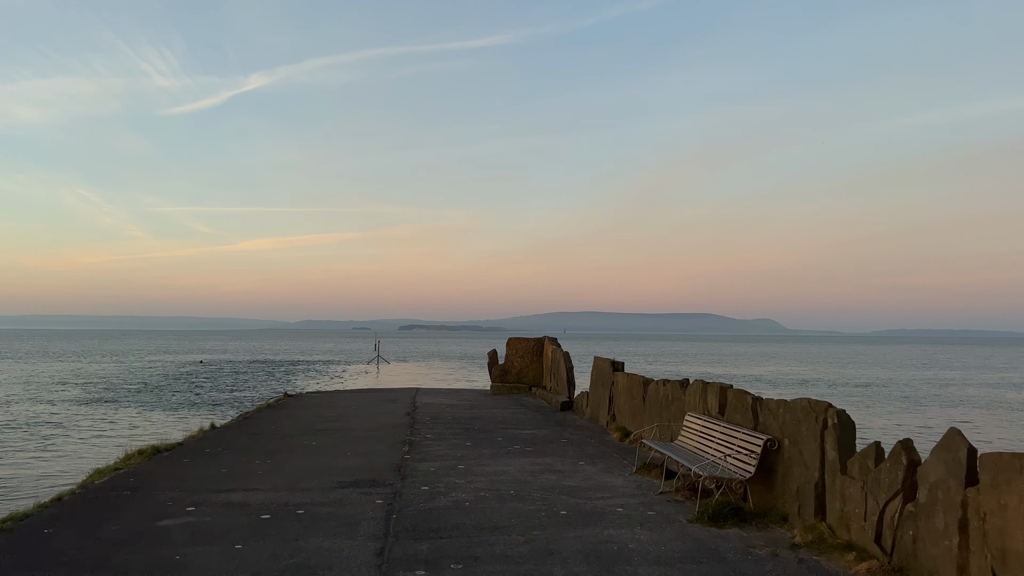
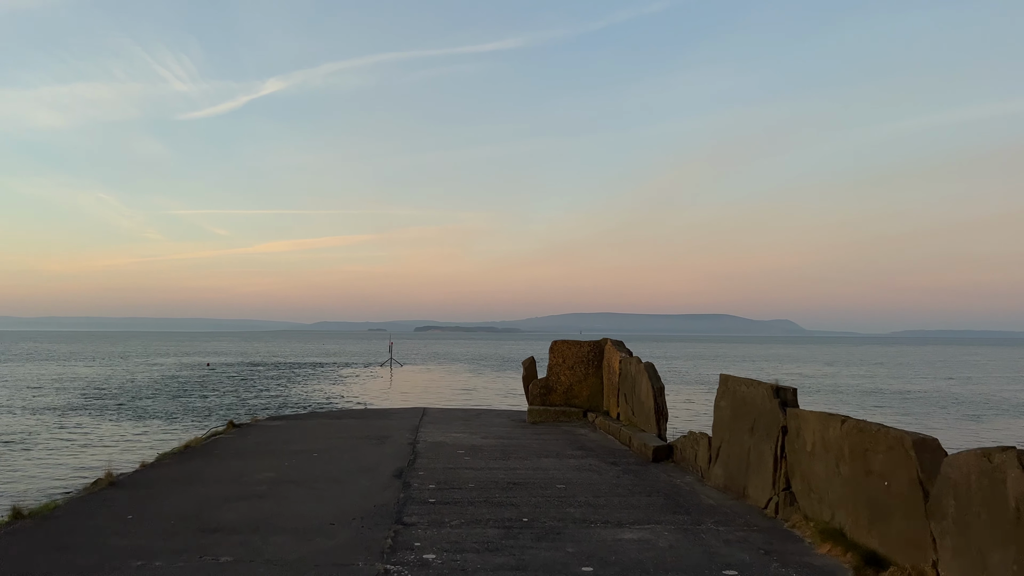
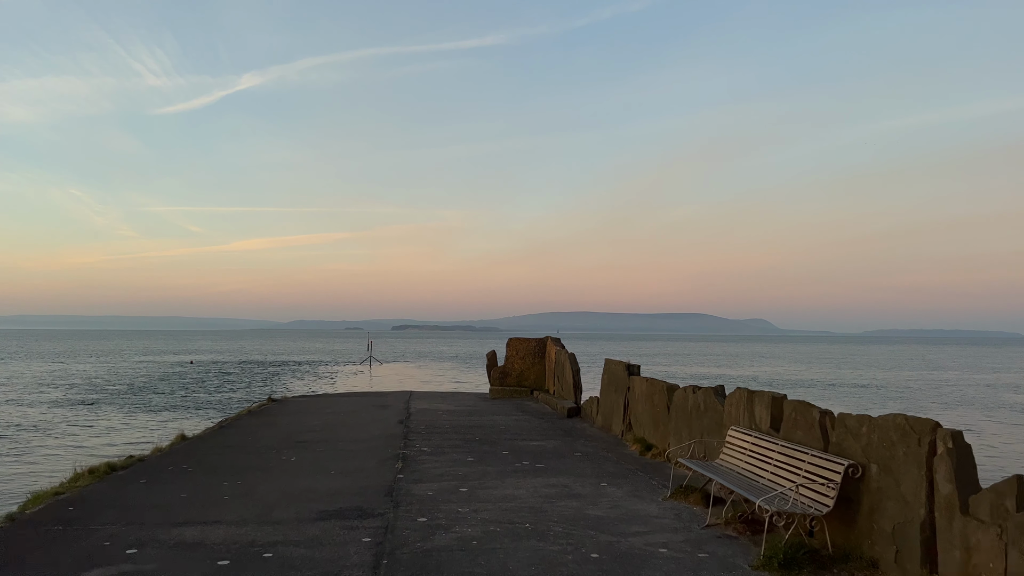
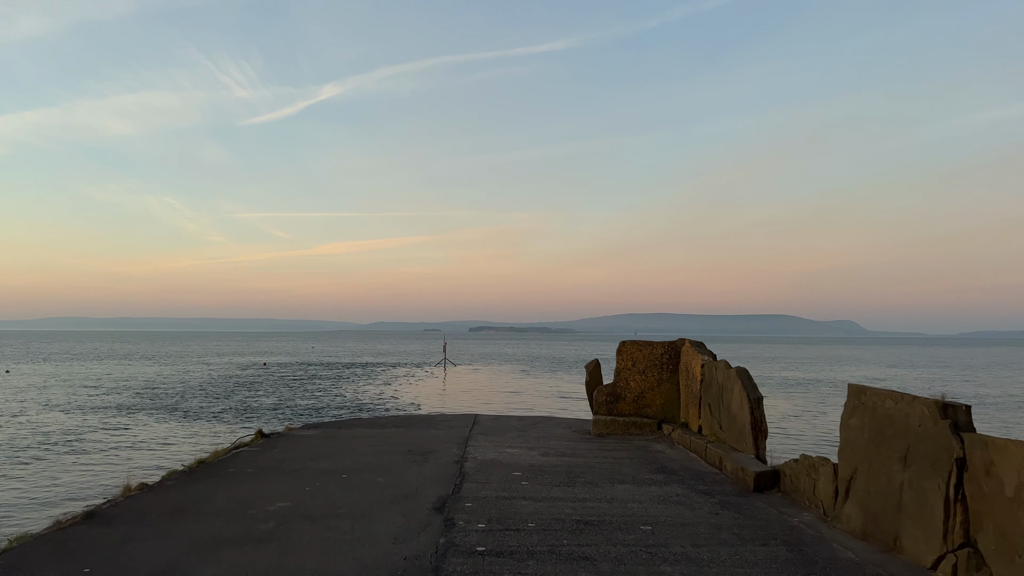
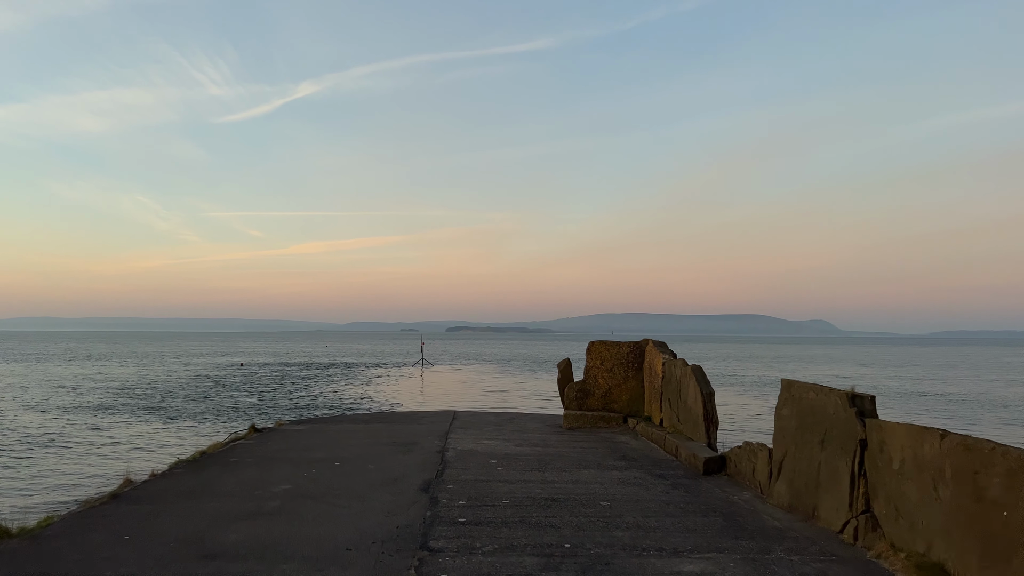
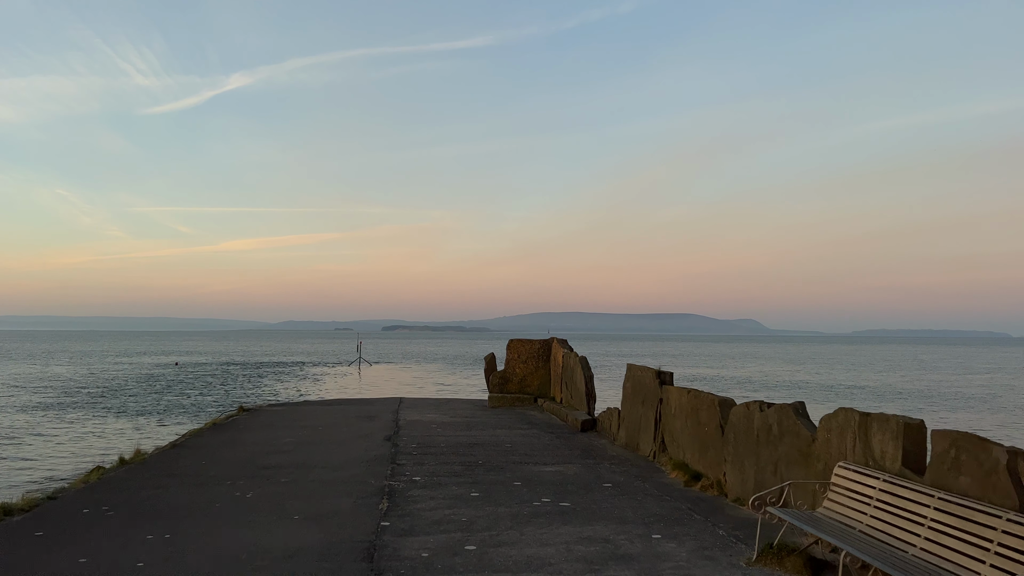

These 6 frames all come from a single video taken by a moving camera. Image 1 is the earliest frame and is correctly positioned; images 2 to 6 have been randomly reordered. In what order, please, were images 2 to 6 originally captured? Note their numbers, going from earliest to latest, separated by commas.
3, 6, 2, 5, 4
